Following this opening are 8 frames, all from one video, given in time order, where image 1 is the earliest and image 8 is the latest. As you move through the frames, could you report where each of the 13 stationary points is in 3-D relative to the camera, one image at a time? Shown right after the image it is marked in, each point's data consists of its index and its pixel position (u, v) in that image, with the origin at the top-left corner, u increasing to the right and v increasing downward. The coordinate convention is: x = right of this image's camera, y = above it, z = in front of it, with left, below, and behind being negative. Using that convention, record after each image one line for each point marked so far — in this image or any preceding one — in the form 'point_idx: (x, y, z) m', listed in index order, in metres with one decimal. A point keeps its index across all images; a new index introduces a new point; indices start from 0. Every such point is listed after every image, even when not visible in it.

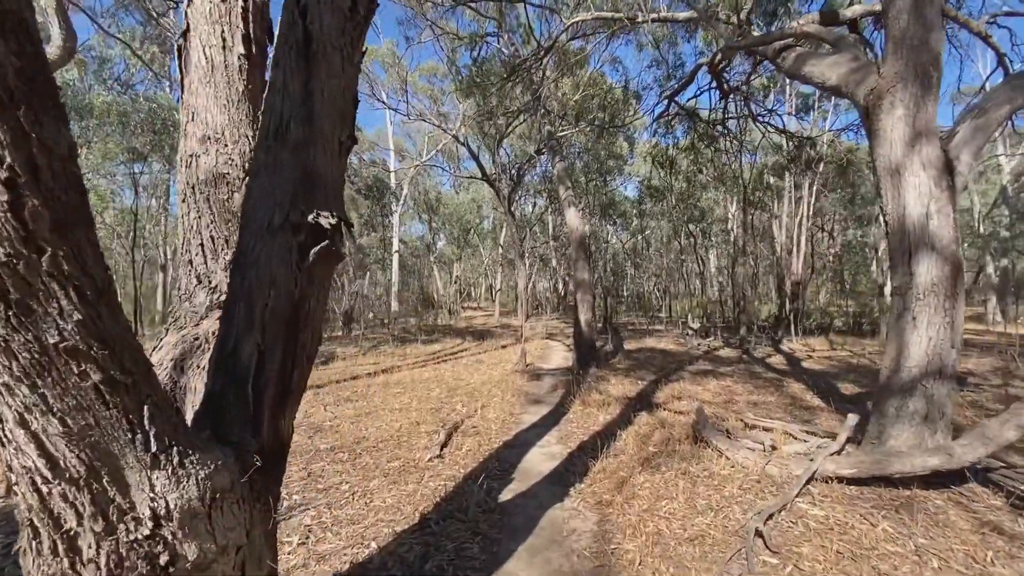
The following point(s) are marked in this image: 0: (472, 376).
0: (-0.6, -1.2, +6.8) m
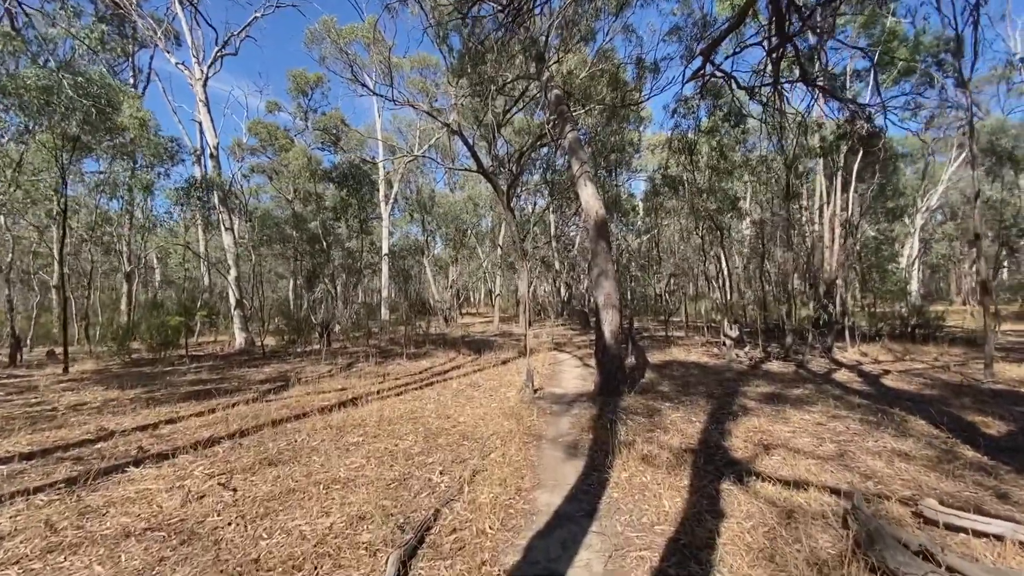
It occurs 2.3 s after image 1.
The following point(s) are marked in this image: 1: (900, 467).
0: (-0.5, -1.3, +5.0) m
1: (+2.6, -1.2, +3.2) m
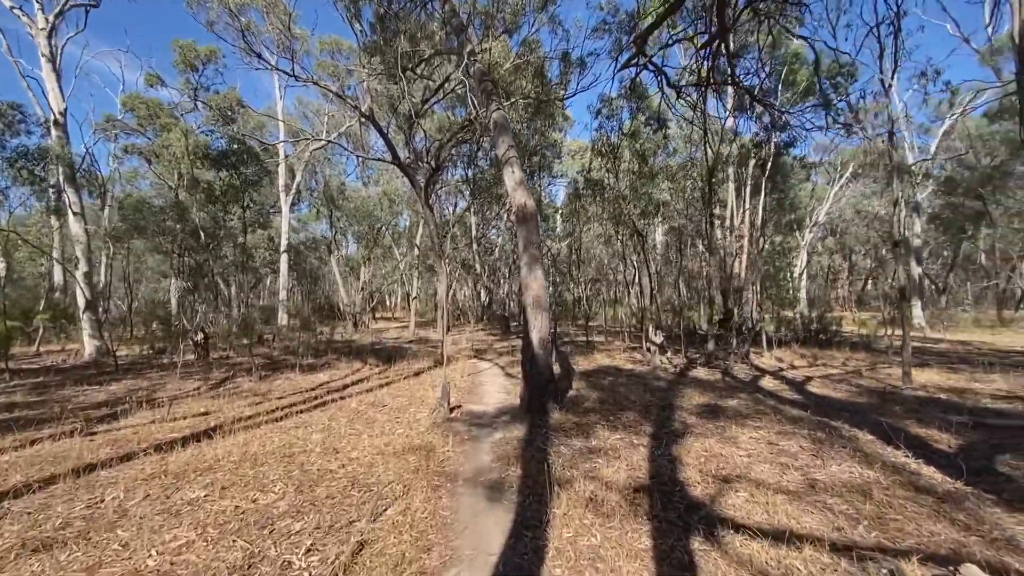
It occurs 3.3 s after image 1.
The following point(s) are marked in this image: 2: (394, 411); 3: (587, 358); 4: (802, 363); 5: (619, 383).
0: (-1.3, -1.3, +4.0) m
1: (+2.1, -1.2, +2.7) m
2: (-1.2, -1.3, +5.0) m
3: (+1.5, -1.4, +9.5) m
4: (+5.2, -1.3, +8.7) m
5: (+1.5, -1.3, +6.7) m
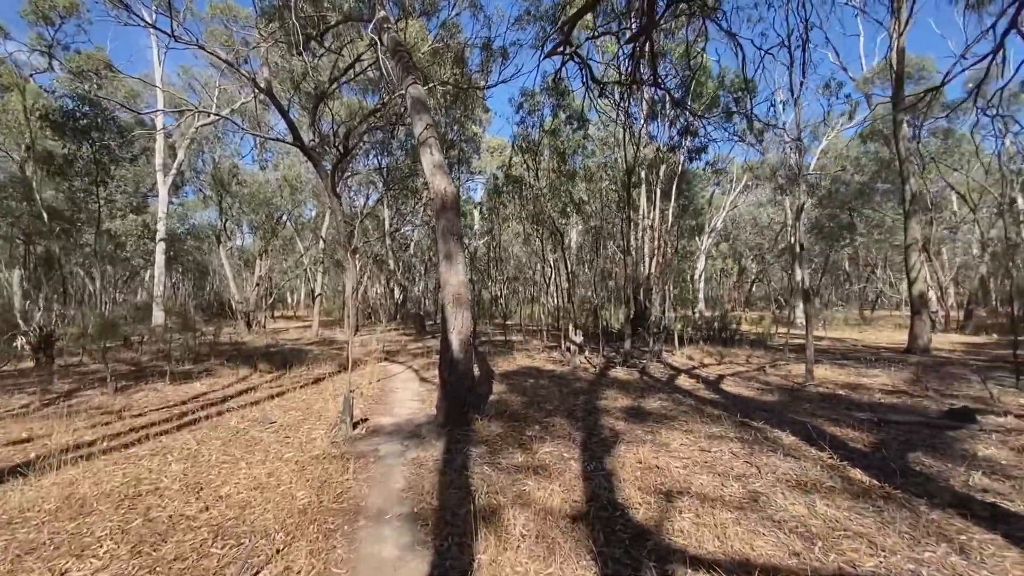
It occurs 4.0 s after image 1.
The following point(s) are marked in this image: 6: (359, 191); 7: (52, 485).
0: (-1.9, -1.2, +3.2) m
1: (+1.7, -1.2, +2.5) m
2: (-2.0, -1.2, +4.3) m
3: (-0.1, -1.4, +9.1) m
4: (+3.7, -1.3, +9.0) m
5: (+0.4, -1.3, +6.3) m
6: (-5.6, +3.5, +17.4) m
7: (-2.8, -1.2, +3.0) m
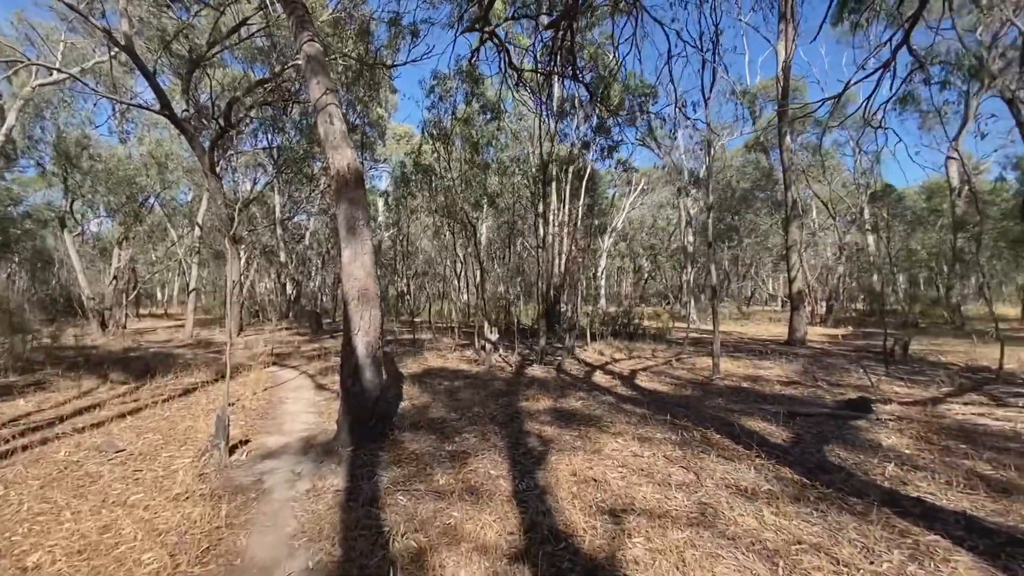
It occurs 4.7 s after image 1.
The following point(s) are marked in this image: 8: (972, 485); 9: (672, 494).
0: (-2.3, -1.2, +2.4) m
1: (+1.3, -1.2, +2.4) m
2: (-2.6, -1.2, +3.4) m
3: (-1.7, -1.3, +8.5) m
4: (+2.1, -1.3, +9.1) m
5: (-0.7, -1.2, +5.8) m
6: (-8.6, +3.7, +15.6) m
7: (-3.2, -1.2, +1.9) m
8: (+2.8, -1.2, +2.9) m
9: (+0.9, -1.2, +2.7) m
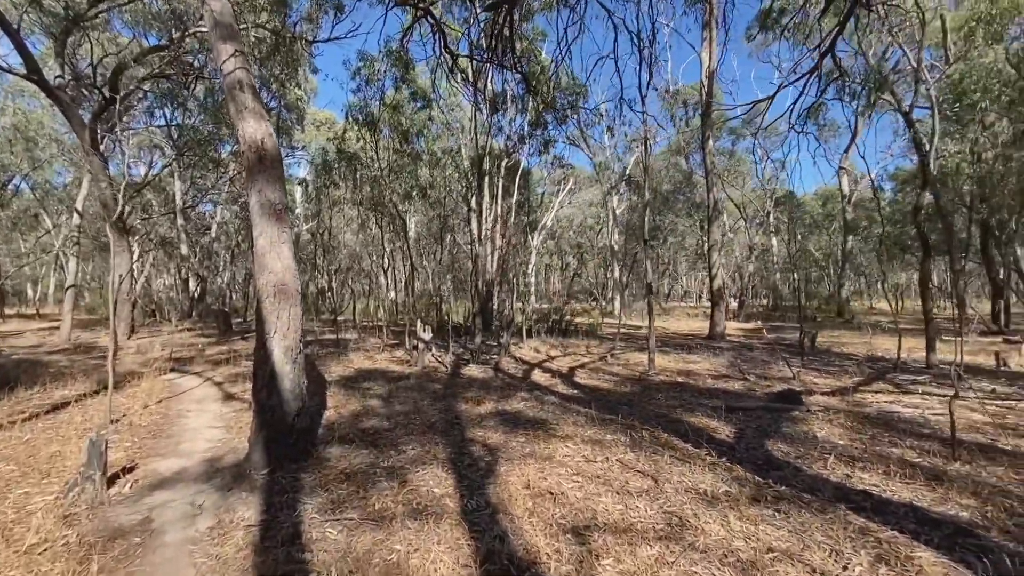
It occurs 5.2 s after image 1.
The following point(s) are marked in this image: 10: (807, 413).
0: (-2.4, -1.1, +1.7) m
1: (+1.1, -1.2, +2.3) m
2: (-2.9, -1.1, +2.6) m
3: (-2.8, -1.2, +7.9) m
4: (+0.8, -1.2, +9.0) m
5: (-1.4, -1.2, +5.4) m
6: (-10.7, +3.8, +13.8) m
7: (-3.3, -1.1, +1.1) m
8: (+2.5, -1.2, +3.0) m
9: (+0.6, -1.2, +2.6) m
10: (+2.7, -1.1, +4.4) m
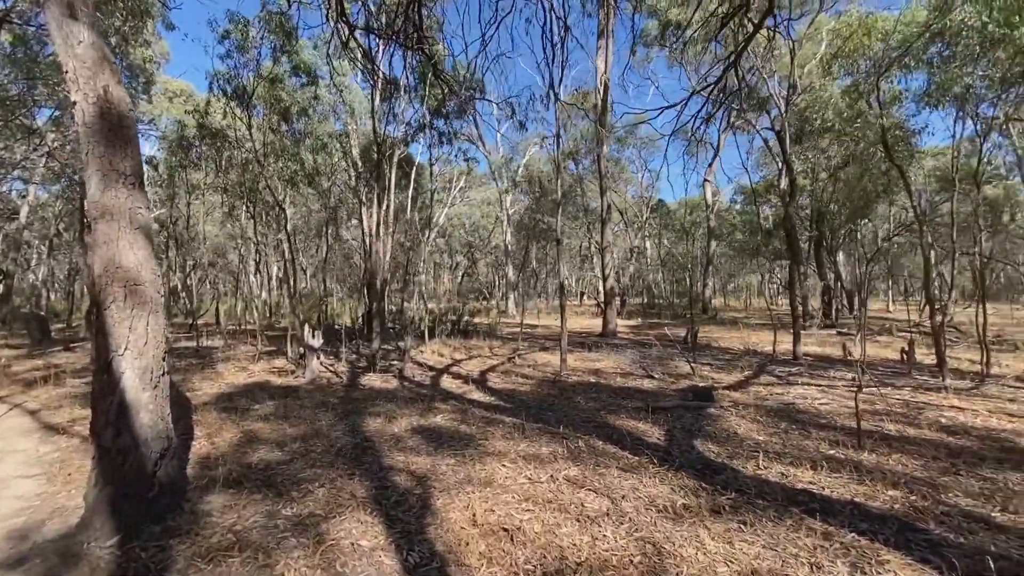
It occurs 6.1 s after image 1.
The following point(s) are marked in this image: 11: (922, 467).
0: (-2.4, -1.1, +0.7) m
1: (+0.9, -1.2, +2.1) m
2: (-3.1, -1.1, +1.5) m
3: (-4.2, -1.2, +6.6) m
4: (-0.9, -1.2, +8.6) m
5: (-2.3, -1.2, +4.5) m
6: (-13.3, +3.8, +10.5) m
7: (-3.1, -1.1, 0.0) m
8: (+2.1, -1.2, +3.1) m
9: (+0.4, -1.2, +2.3) m
10: (+2.0, -1.1, +4.5) m
11: (+2.6, -1.1, +3.1) m
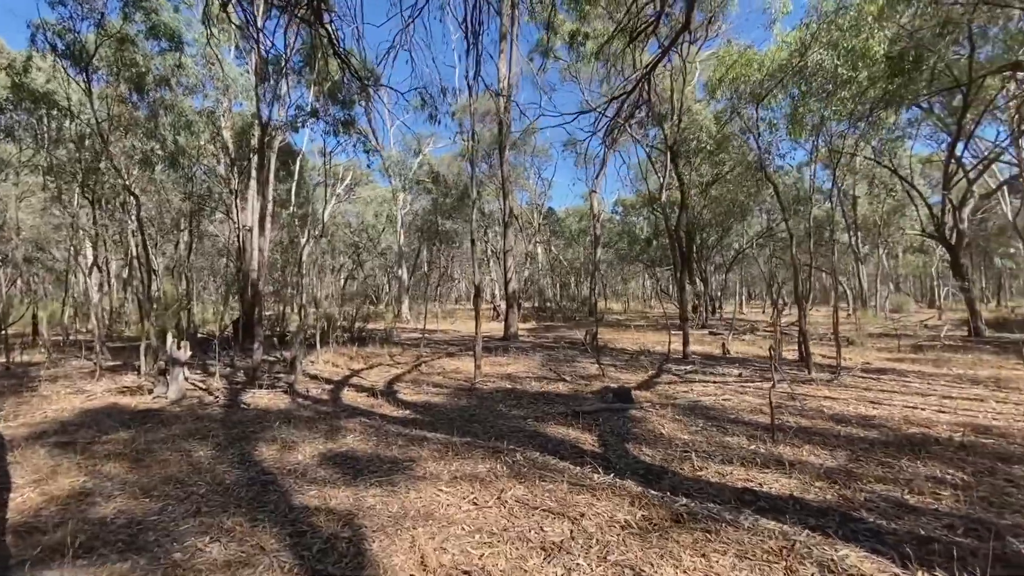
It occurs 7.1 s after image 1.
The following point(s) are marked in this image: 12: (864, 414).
0: (-2.1, -1.1, -0.1) m
1: (+0.8, -1.2, +2.0) m
2: (-3.0, -1.1, +0.5) m
3: (-5.3, -1.2, +5.2) m
4: (-2.5, -1.2, +7.9) m
5: (-2.9, -1.2, +3.6) m
6: (-15.0, +3.8, +6.9) m
7: (-2.6, -1.1, -1.0) m
8: (+1.7, -1.2, +3.3) m
9: (+0.3, -1.2, +2.0) m
10: (+1.2, -1.2, +4.6) m
11: (+2.2, -1.2, +3.3) m
12: (+3.3, -1.2, +4.6) m
